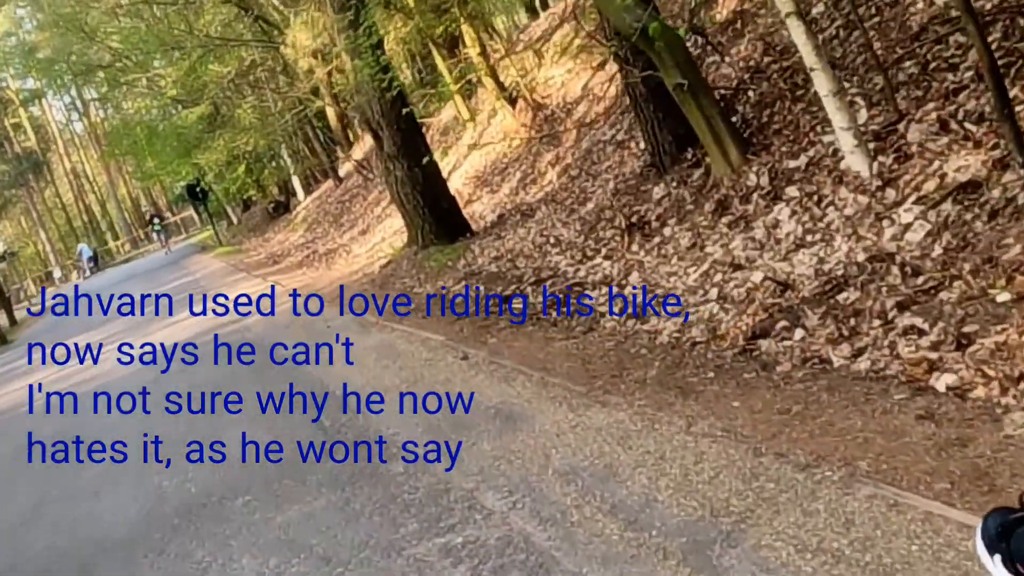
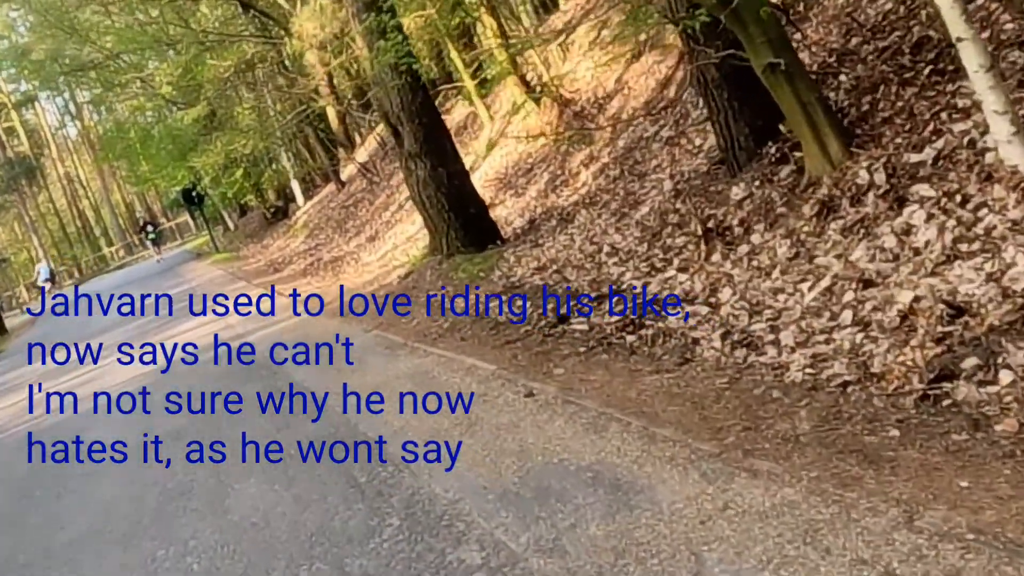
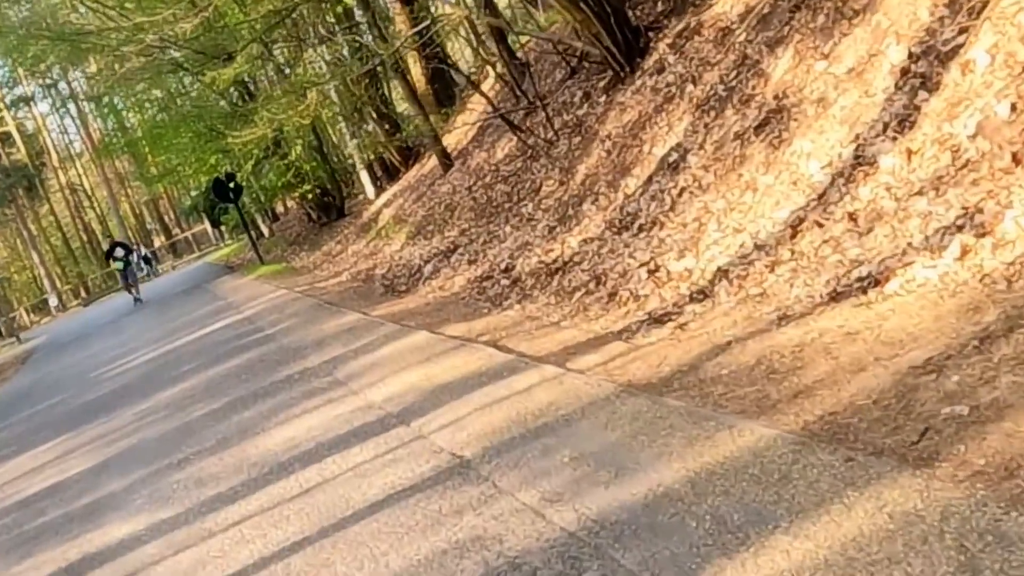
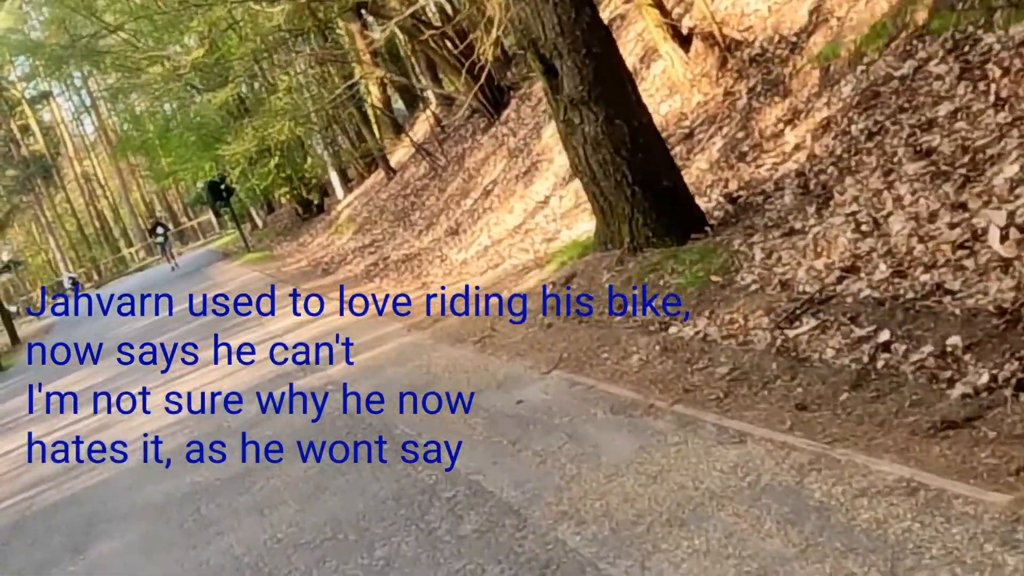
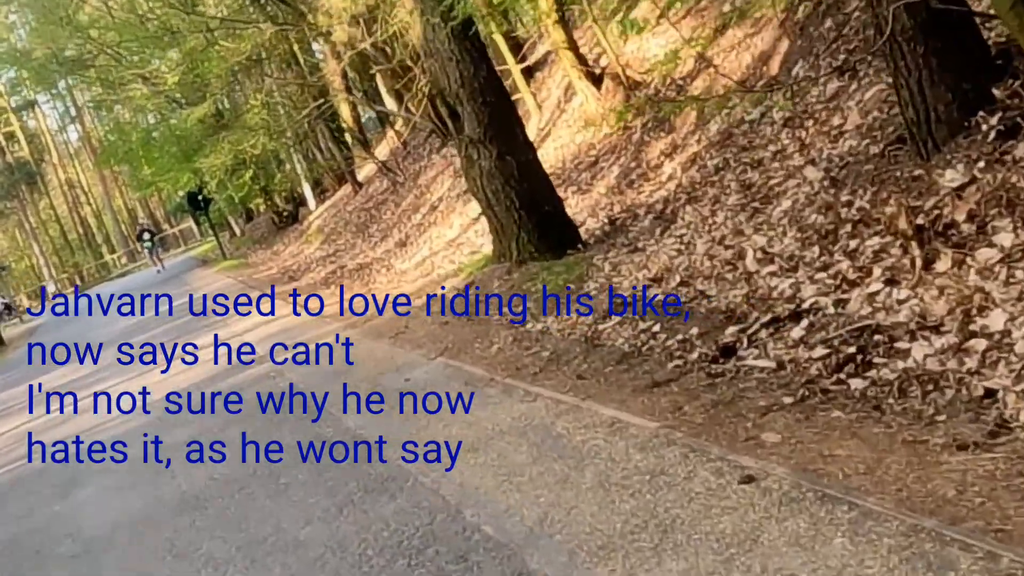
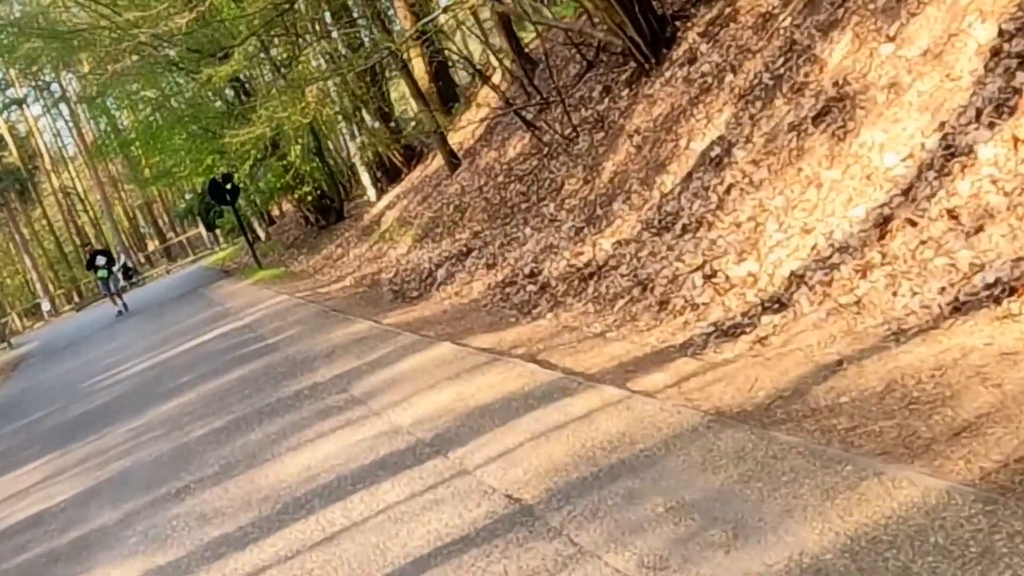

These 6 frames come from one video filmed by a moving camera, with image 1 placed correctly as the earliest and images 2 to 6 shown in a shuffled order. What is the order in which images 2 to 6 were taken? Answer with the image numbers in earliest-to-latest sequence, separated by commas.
2, 5, 4, 3, 6
